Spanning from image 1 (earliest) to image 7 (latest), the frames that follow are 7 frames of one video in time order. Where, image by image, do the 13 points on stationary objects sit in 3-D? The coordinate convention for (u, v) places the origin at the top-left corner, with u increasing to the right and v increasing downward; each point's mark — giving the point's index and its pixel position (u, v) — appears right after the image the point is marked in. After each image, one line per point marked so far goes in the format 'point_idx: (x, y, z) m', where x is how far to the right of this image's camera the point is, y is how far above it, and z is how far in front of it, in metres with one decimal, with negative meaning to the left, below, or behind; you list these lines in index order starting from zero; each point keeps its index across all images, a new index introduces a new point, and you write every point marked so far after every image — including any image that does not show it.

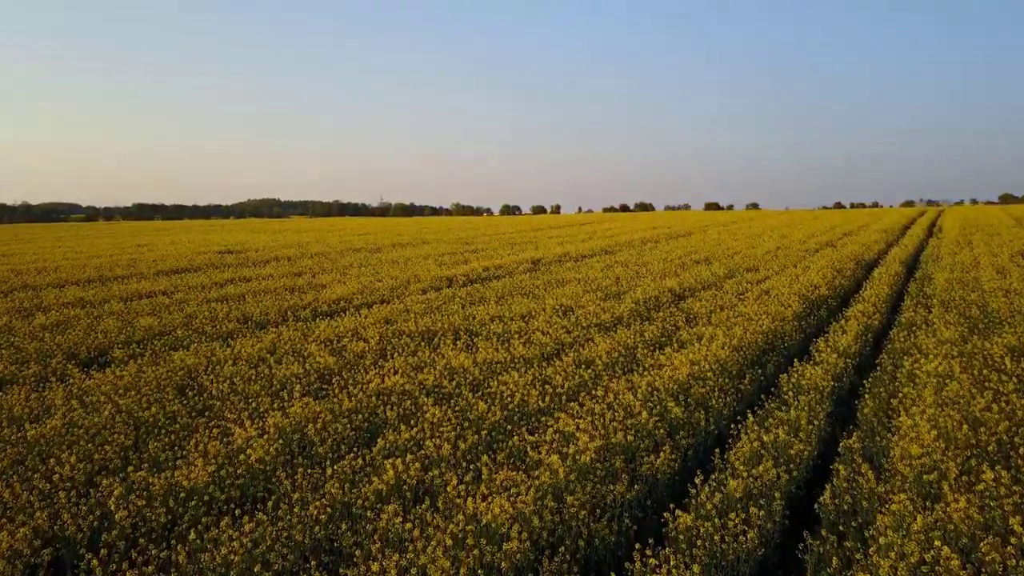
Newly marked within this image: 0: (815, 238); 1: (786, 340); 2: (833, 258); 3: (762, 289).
0: (+9.2, +1.5, +19.2) m
1: (+3.3, -0.6, +7.5) m
2: (+7.4, +0.7, +14.4) m
3: (+4.2, 0.0, +10.6) m
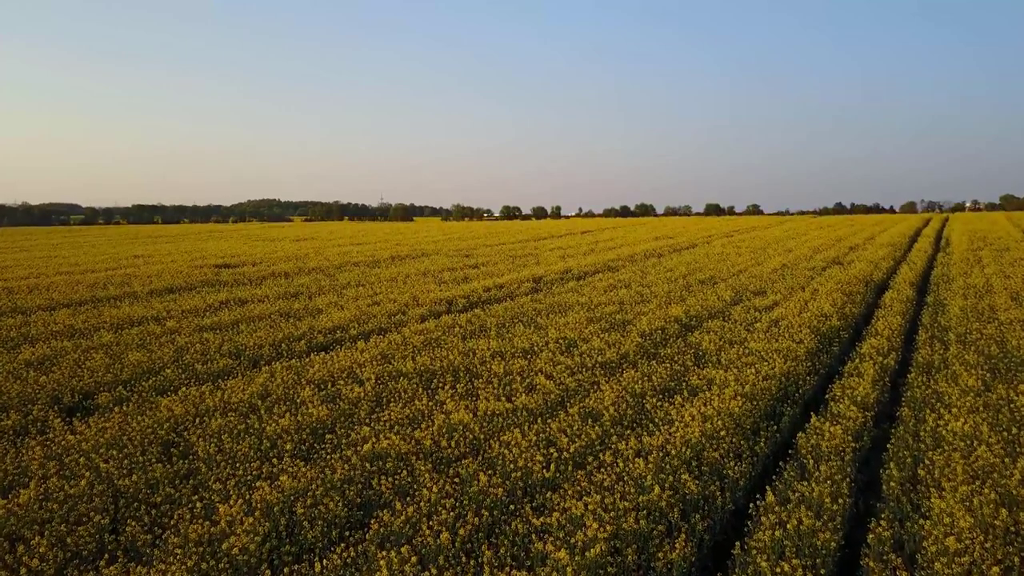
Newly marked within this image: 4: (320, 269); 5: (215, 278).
0: (+9.3, +1.0, +18.9) m
1: (+3.3, -1.1, +7.2) m
2: (+7.4, +0.2, +14.1) m
3: (+4.2, -0.5, +10.3) m
4: (-5.9, +0.6, +19.2) m
5: (-8.3, +0.3, +17.6) m
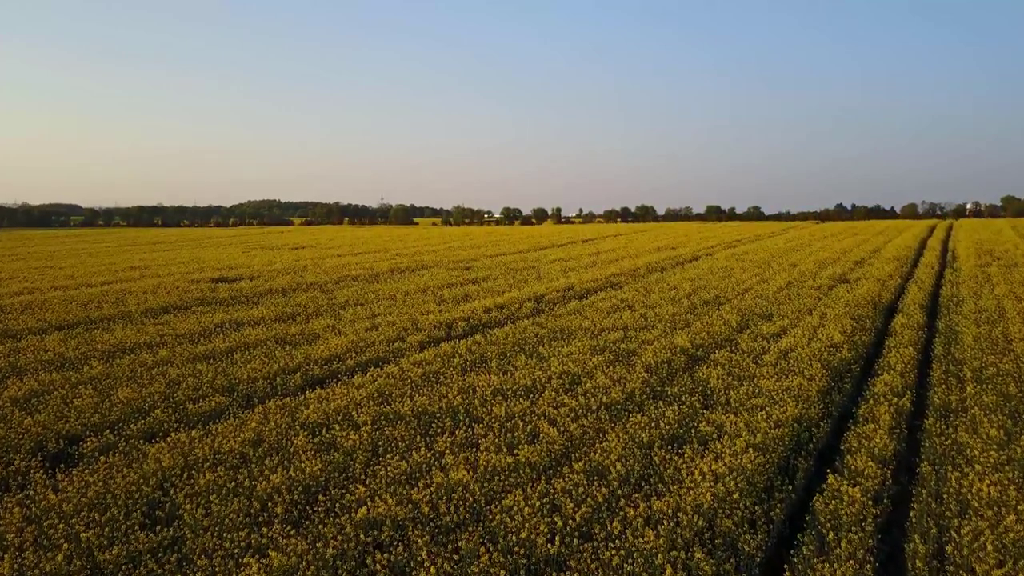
0: (+9.3, +0.6, +18.6) m
1: (+3.3, -1.6, +6.9) m
2: (+7.4, -0.3, +13.8) m
3: (+4.3, -1.0, +10.0) m
4: (-5.9, +0.1, +19.0) m
5: (-8.3, -0.2, +17.3) m
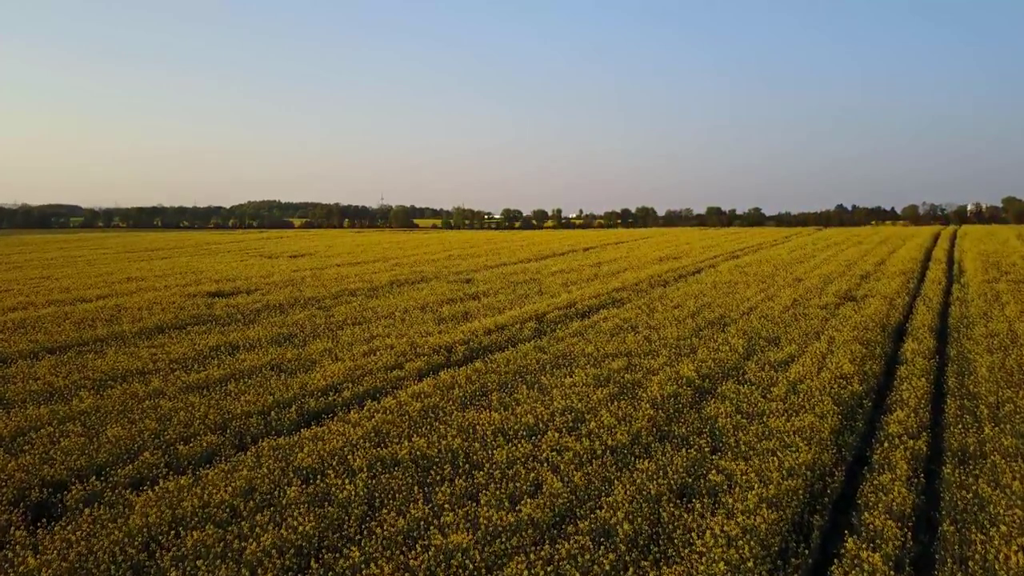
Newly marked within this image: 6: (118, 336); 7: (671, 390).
0: (+9.3, +0.1, +18.3) m
1: (+3.3, -2.0, +6.6) m
2: (+7.5, -0.7, +13.6) m
3: (+4.3, -1.5, +9.7) m
4: (-5.8, -0.4, +18.7) m
5: (-8.3, -0.7, +17.0) m
6: (-9.1, -1.1, +14.5) m
7: (+2.4, -1.5, +9.4) m
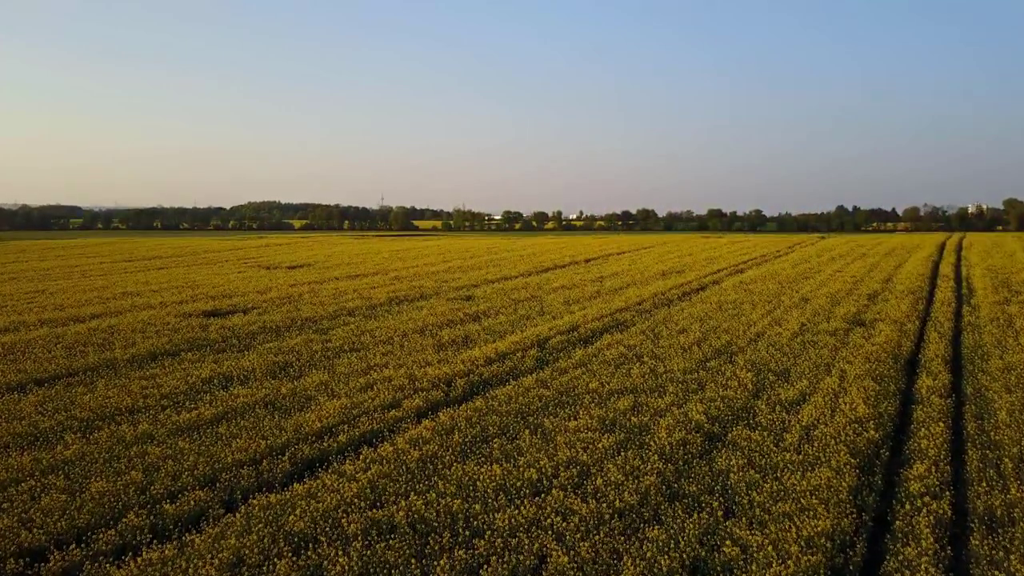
0: (+9.3, -0.5, +17.9) m
1: (+3.4, -2.7, +6.3) m
2: (+7.5, -1.3, +13.2) m
3: (+4.3, -2.1, +9.4) m
4: (-5.8, -1.0, +18.3) m
5: (-8.2, -1.3, +16.6) m
6: (-9.0, -1.7, +14.1) m
7: (+2.4, -2.1, +9.0) m
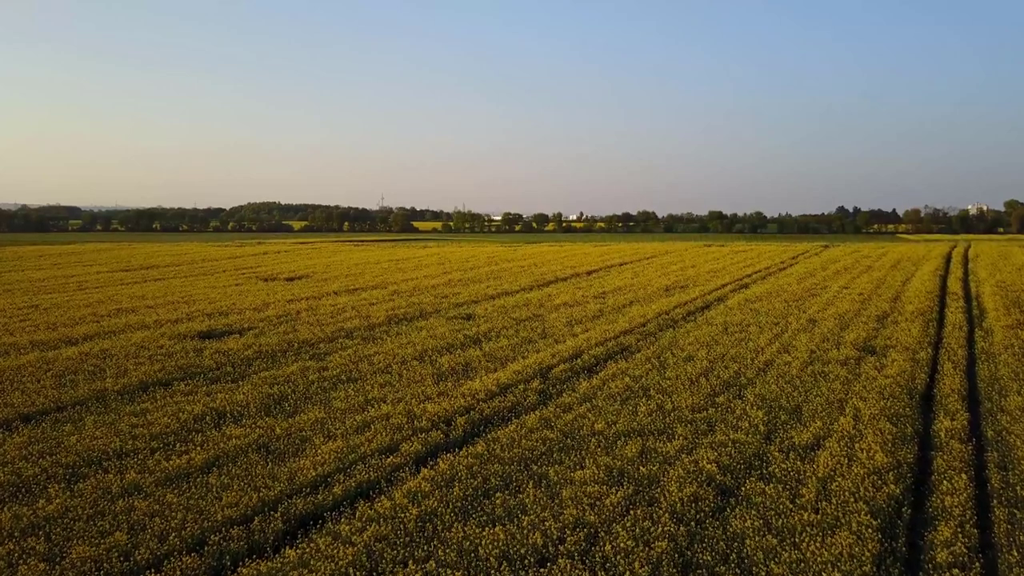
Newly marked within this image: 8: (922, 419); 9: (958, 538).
0: (+9.4, -1.2, +17.5) m
1: (+3.4, -3.3, +5.9) m
2: (+7.5, -2.0, +12.8) m
3: (+4.4, -2.7, +9.0) m
4: (-5.8, -1.6, +17.9) m
5: (-8.2, -2.0, +16.2) m
6: (-9.0, -2.4, +13.7) m
7: (+2.5, -2.8, +8.6) m
8: (+7.3, -2.3, +11.2) m
9: (+5.3, -3.0, +7.5) m
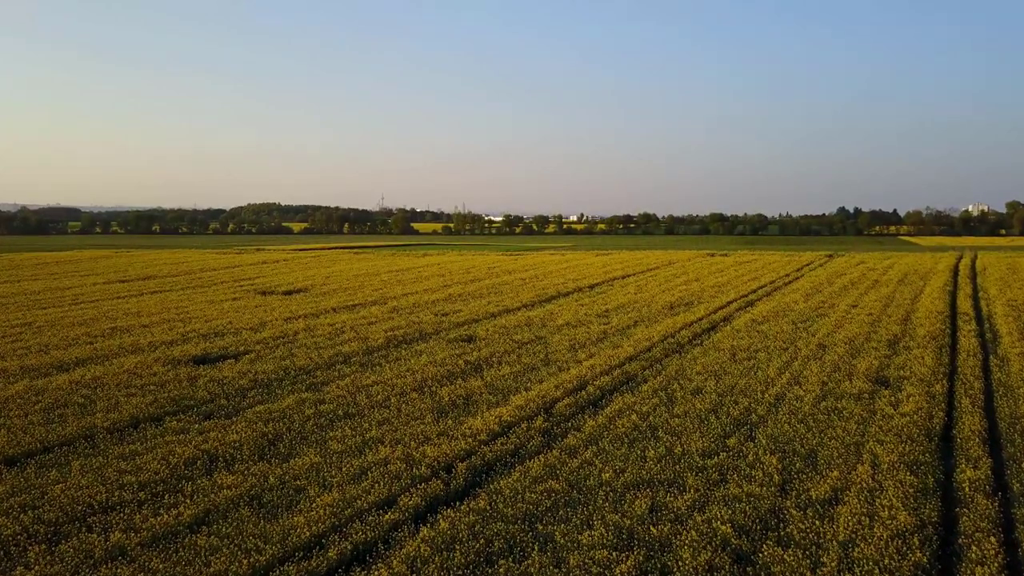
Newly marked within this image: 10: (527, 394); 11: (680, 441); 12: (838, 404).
0: (+9.4, -1.9, +17.1) m
1: (+3.5, -4.1, +5.4) m
2: (+7.6, -2.7, +12.3) m
3: (+4.4, -3.5, +8.5) m
4: (-5.7, -2.4, +17.5) m
5: (-8.1, -2.7, +15.8) m
6: (-8.9, -3.1, +13.2) m
7: (+2.5, -3.5, +8.2) m
8: (+7.4, -3.0, +10.8) m
9: (+5.4, -3.7, +7.1) m
10: (+0.4, -2.6, +15.0) m
11: (+3.2, -2.9, +12.0) m
12: (+7.1, -2.5, +13.8) m
